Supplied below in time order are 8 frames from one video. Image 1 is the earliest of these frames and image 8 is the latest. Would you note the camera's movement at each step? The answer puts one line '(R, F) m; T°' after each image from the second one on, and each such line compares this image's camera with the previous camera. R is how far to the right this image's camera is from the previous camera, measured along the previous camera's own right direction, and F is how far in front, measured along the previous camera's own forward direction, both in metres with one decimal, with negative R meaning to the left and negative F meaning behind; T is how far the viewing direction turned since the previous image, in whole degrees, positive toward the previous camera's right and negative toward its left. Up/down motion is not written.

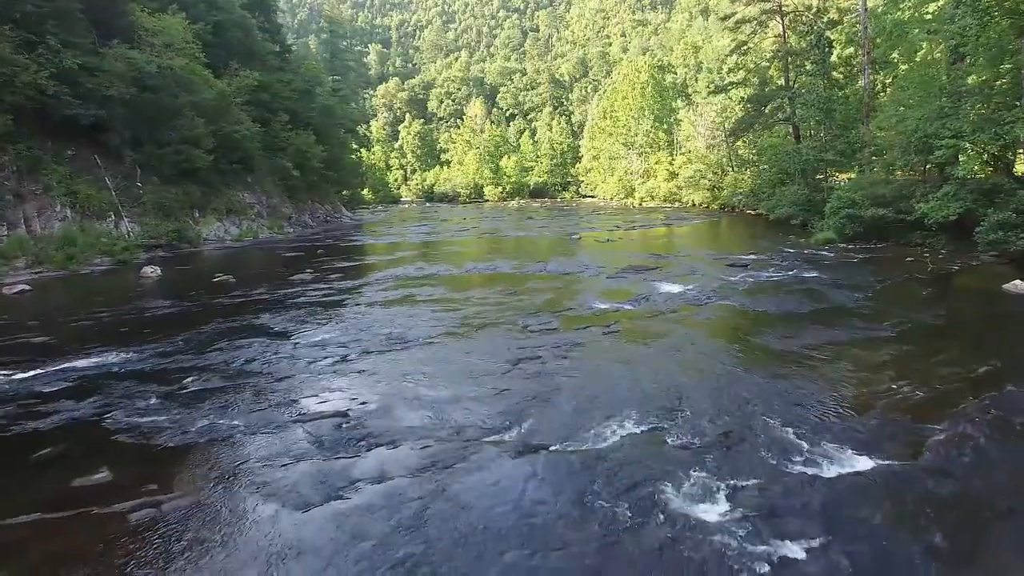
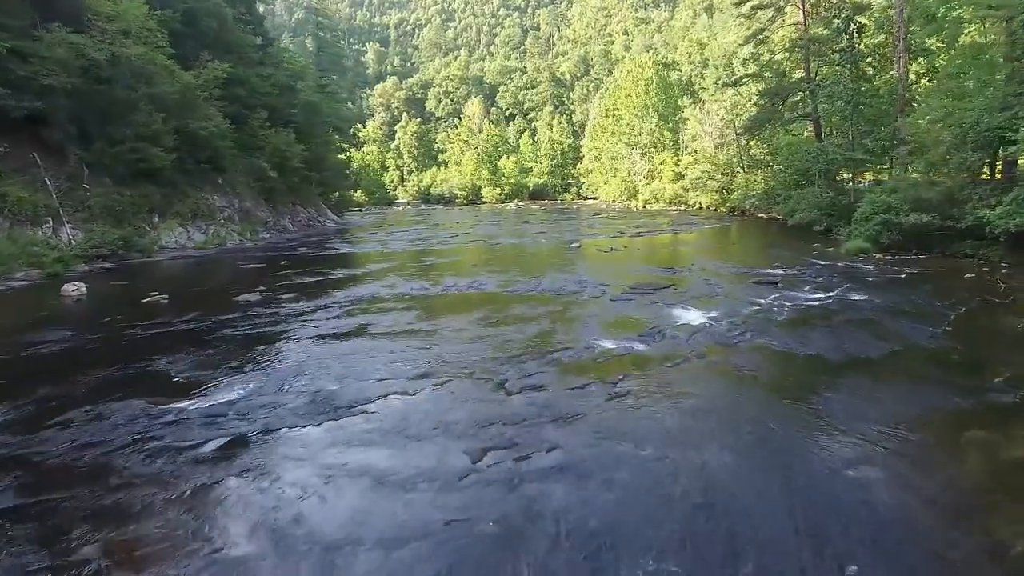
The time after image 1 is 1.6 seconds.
(+0.2, +2.6) m; 0°
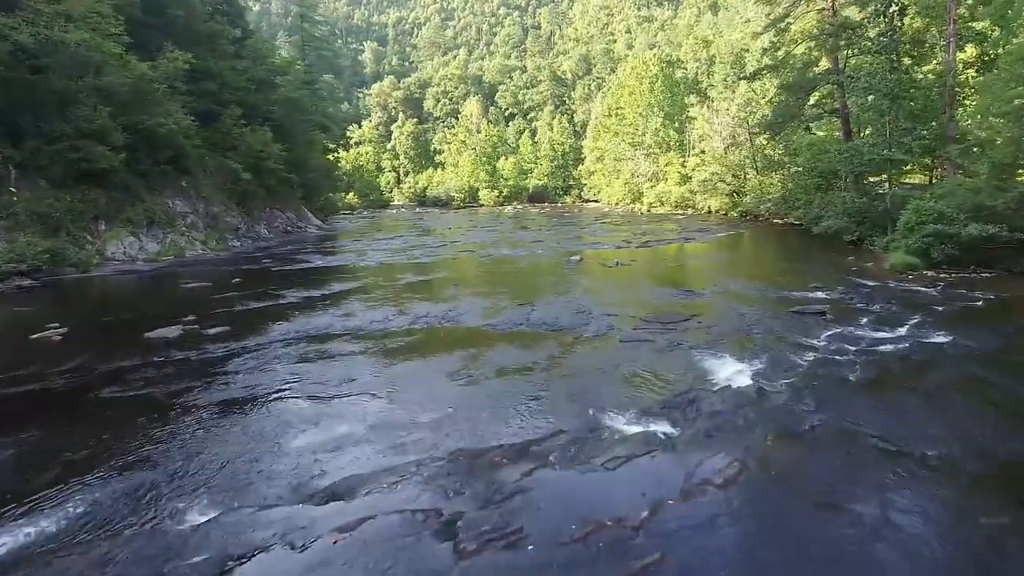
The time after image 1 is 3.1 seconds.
(+0.2, +2.8) m; 0°
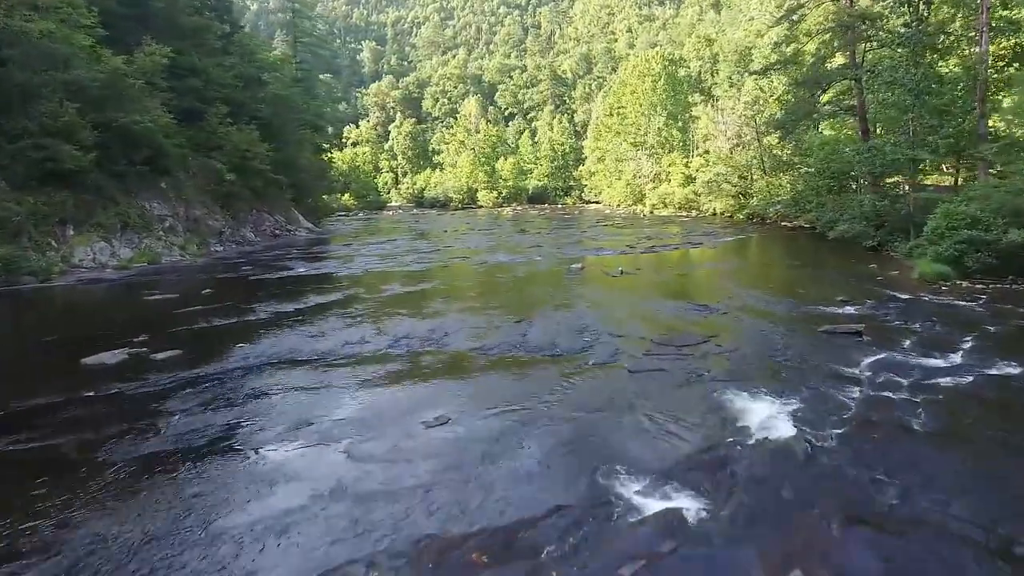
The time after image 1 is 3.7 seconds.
(+0.1, +1.4) m; 0°
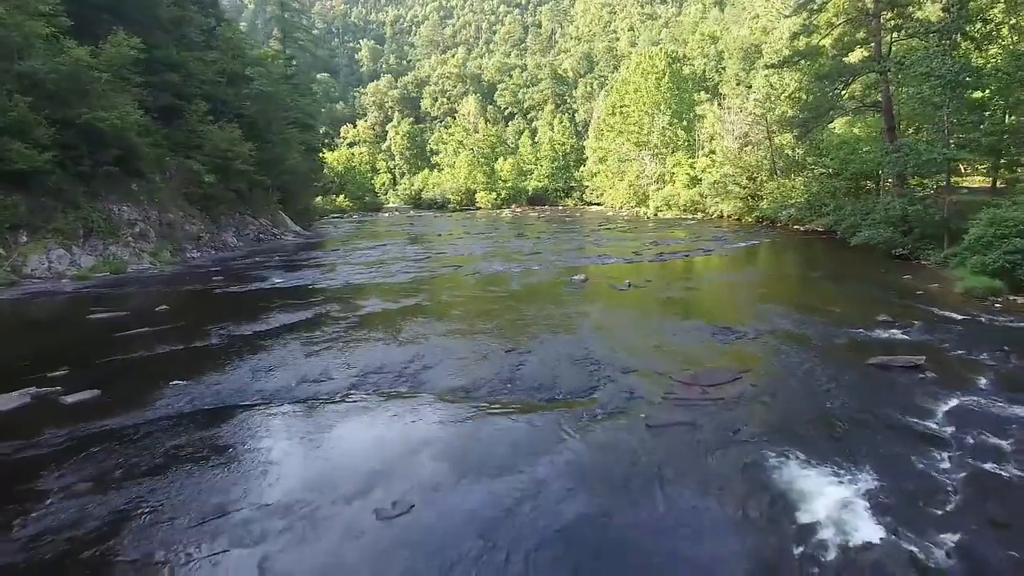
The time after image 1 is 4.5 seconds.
(+0.1, +1.8) m; 0°
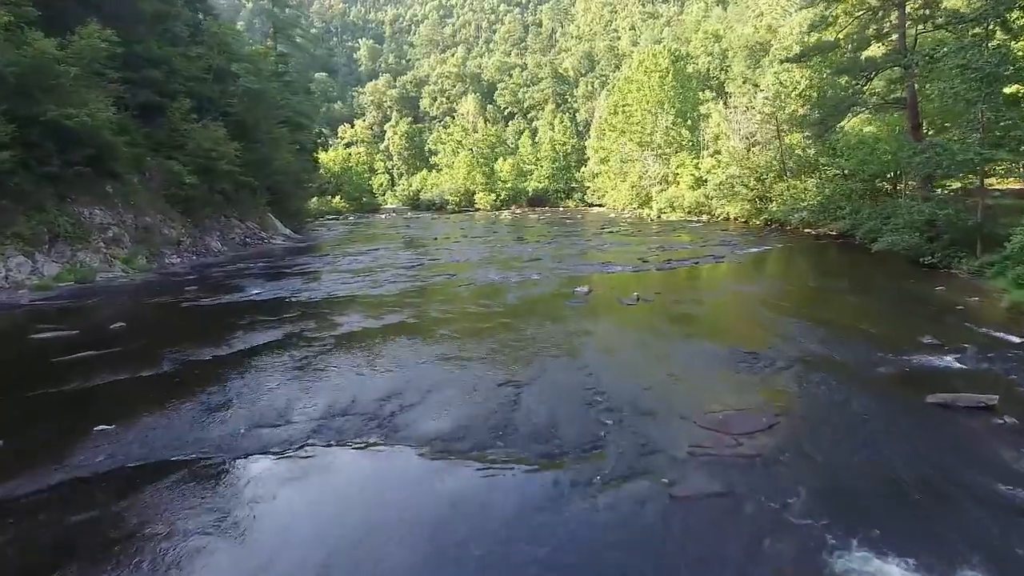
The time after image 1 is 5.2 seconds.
(+0.1, +1.4) m; 0°
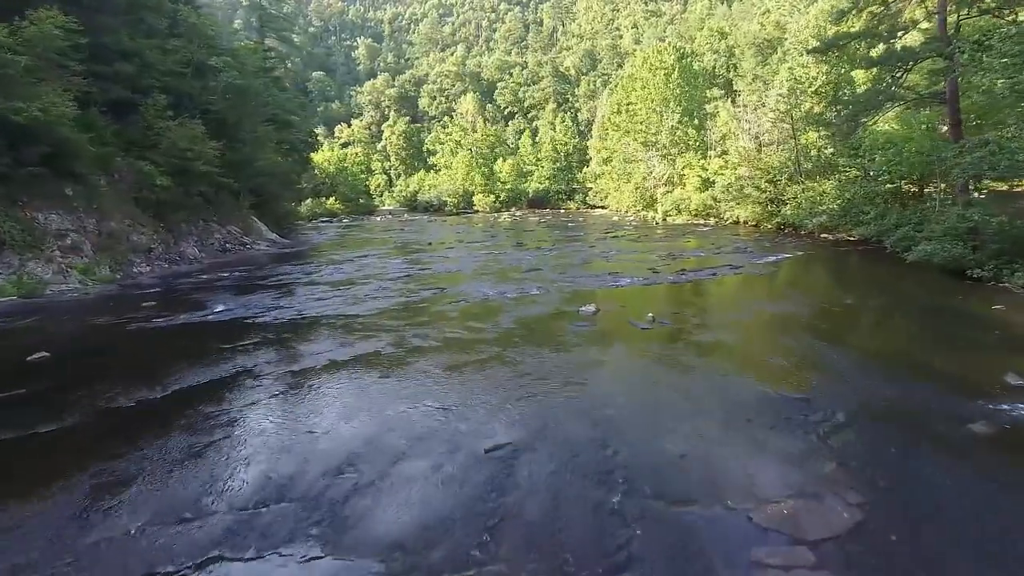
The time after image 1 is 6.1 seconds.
(+0.1, +1.9) m; 0°
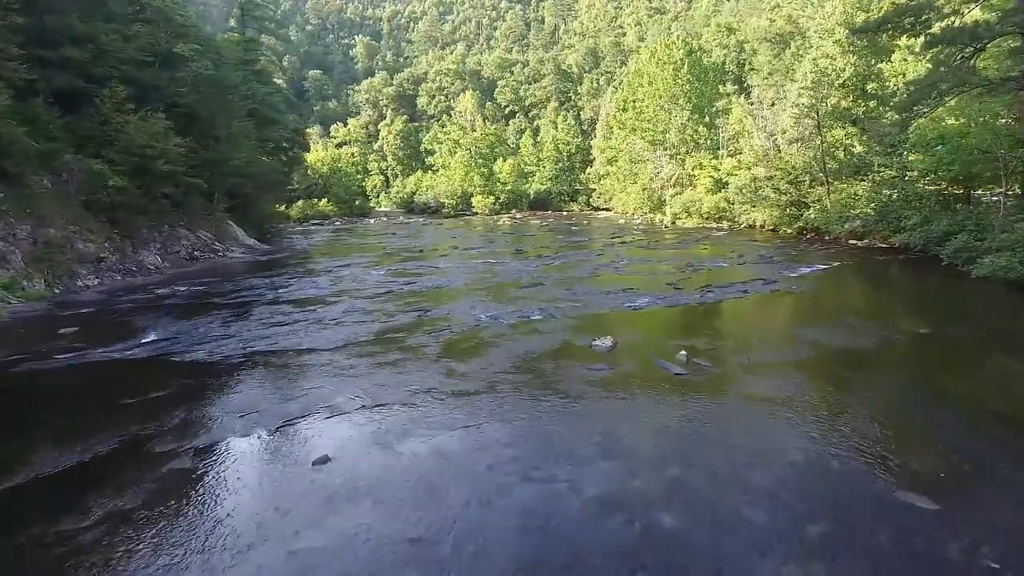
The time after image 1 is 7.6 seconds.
(+0.1, +2.7) m; 0°
